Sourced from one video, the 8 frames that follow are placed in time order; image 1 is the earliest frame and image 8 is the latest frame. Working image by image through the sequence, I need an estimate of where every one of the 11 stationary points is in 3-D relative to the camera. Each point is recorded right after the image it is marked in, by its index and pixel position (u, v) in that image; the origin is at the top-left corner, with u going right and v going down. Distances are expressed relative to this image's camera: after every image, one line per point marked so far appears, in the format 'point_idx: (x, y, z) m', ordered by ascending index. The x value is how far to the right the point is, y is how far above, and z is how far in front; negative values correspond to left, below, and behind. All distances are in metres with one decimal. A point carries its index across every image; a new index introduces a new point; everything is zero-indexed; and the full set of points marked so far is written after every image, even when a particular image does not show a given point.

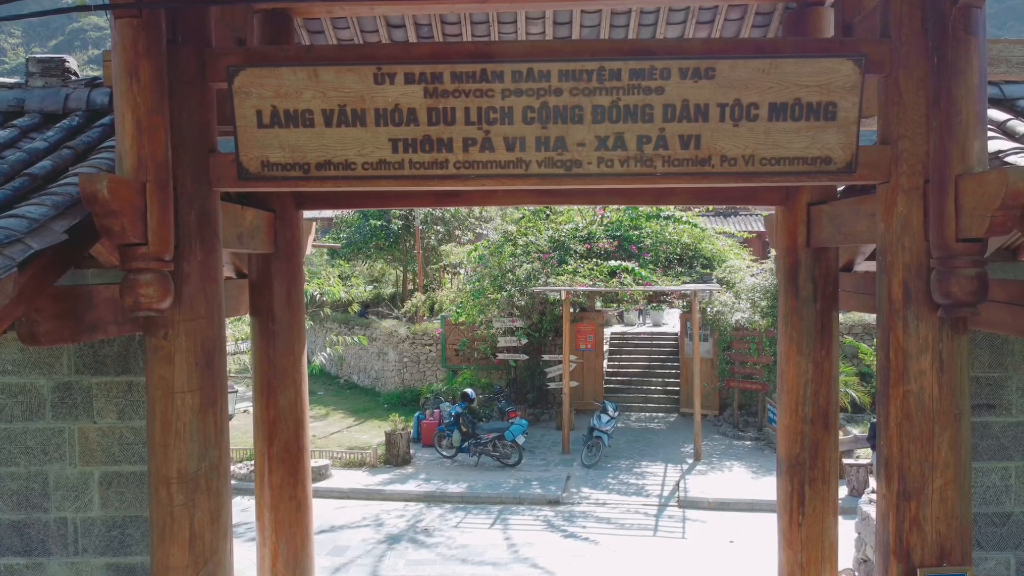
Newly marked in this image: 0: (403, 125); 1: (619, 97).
0: (-0.5, +0.7, +3.1) m
1: (+0.4, +0.8, +3.0) m
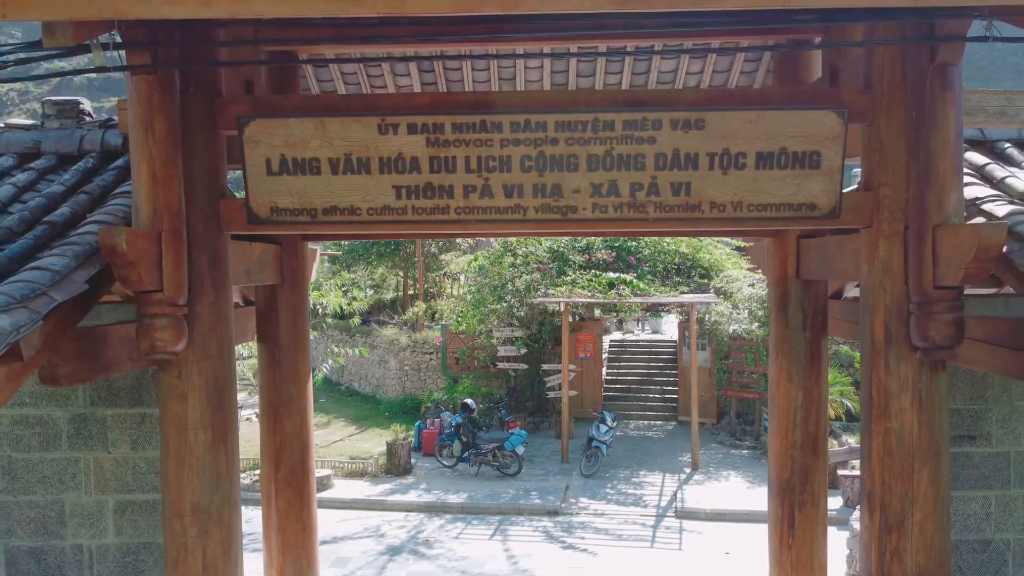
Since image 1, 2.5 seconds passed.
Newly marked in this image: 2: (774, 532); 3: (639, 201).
0: (-0.5, +0.5, +3.2) m
1: (+0.4, +0.6, +3.2) m
2: (+1.6, -1.5, +4.5) m
3: (+0.5, +0.4, +3.2) m
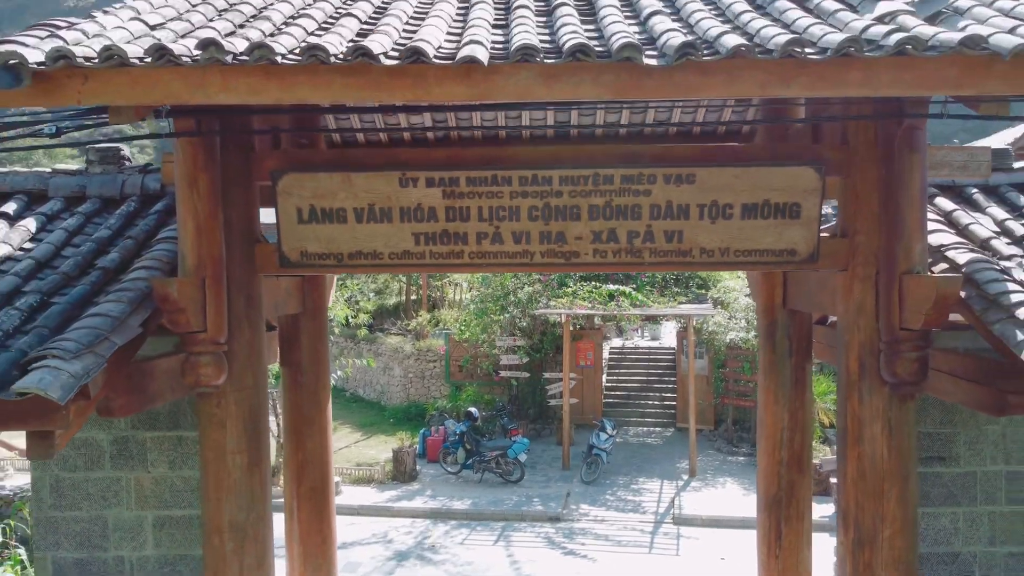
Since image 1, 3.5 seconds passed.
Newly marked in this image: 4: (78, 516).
0: (-0.4, +0.3, +3.5) m
1: (+0.5, +0.4, +3.5) m
2: (+1.6, -1.6, +4.8) m
3: (+0.6, +0.2, +3.5) m
4: (-2.4, -1.3, +4.2) m
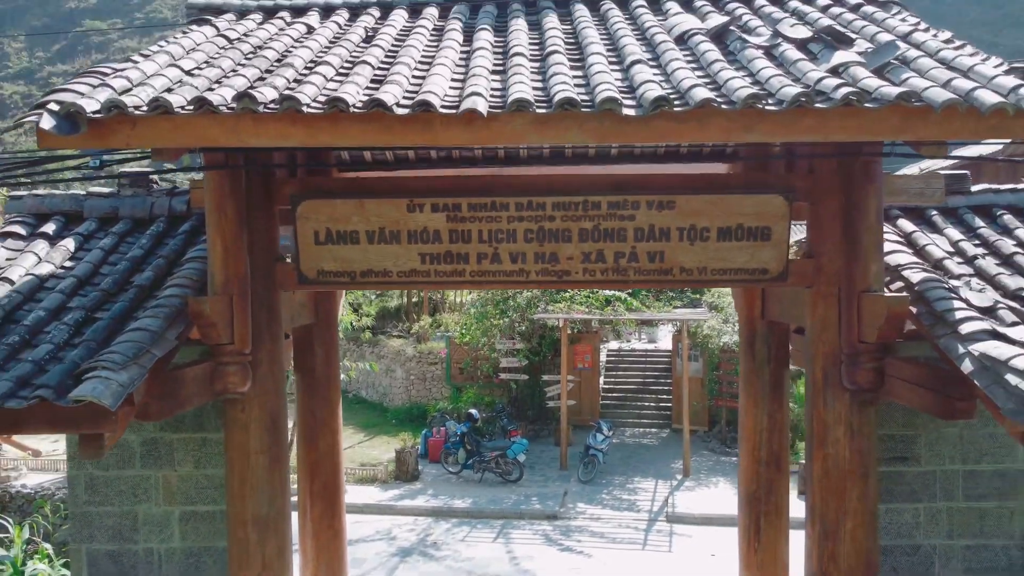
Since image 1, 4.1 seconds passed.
0: (-0.4, +0.2, +3.9) m
1: (+0.5, +0.3, +3.8) m
2: (+1.6, -1.7, +5.2) m
3: (+0.6, +0.1, +3.9) m
4: (-2.4, -1.3, +4.5) m
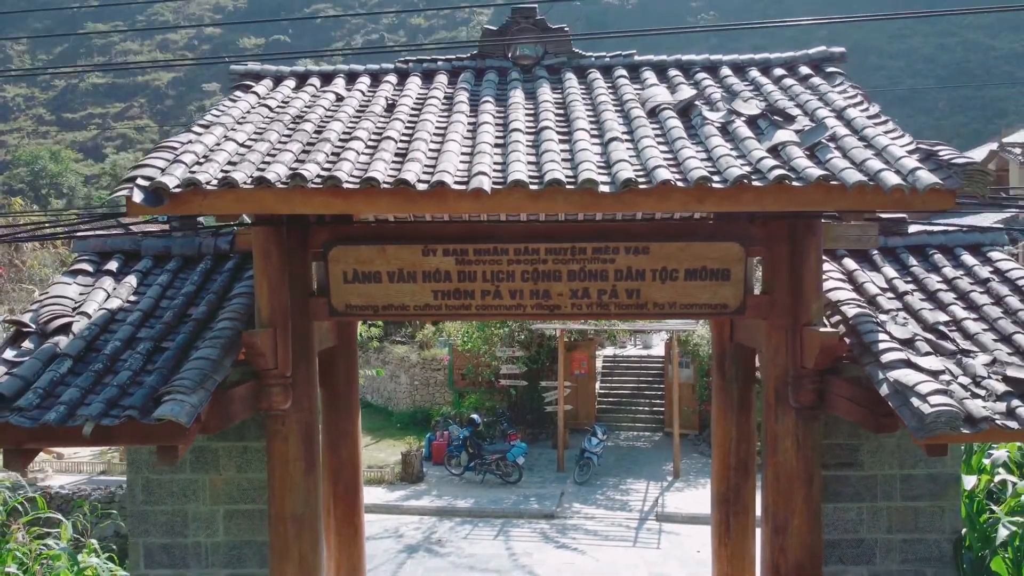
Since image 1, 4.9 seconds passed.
0: (-0.4, 0.0, +4.6) m
1: (+0.5, +0.1, +4.5) m
2: (+1.6, -1.9, +5.9) m
3: (+0.6, -0.1, +4.6) m
4: (-2.4, -1.5, +5.2) m
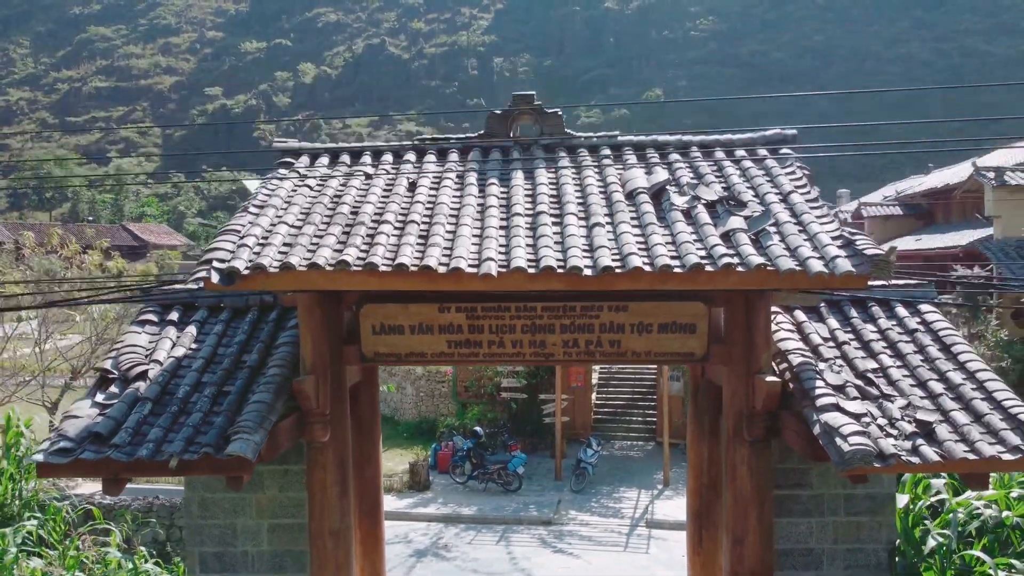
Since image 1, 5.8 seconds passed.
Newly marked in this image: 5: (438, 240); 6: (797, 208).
0: (-0.4, -0.3, +5.5) m
1: (+0.5, -0.2, +5.4) m
2: (+1.6, -2.3, +6.7) m
3: (+0.6, -0.5, +5.5) m
4: (-2.4, -1.9, +6.1) m
5: (-0.5, +0.3, +4.7) m
6: (+1.9, +0.5, +5.0) m
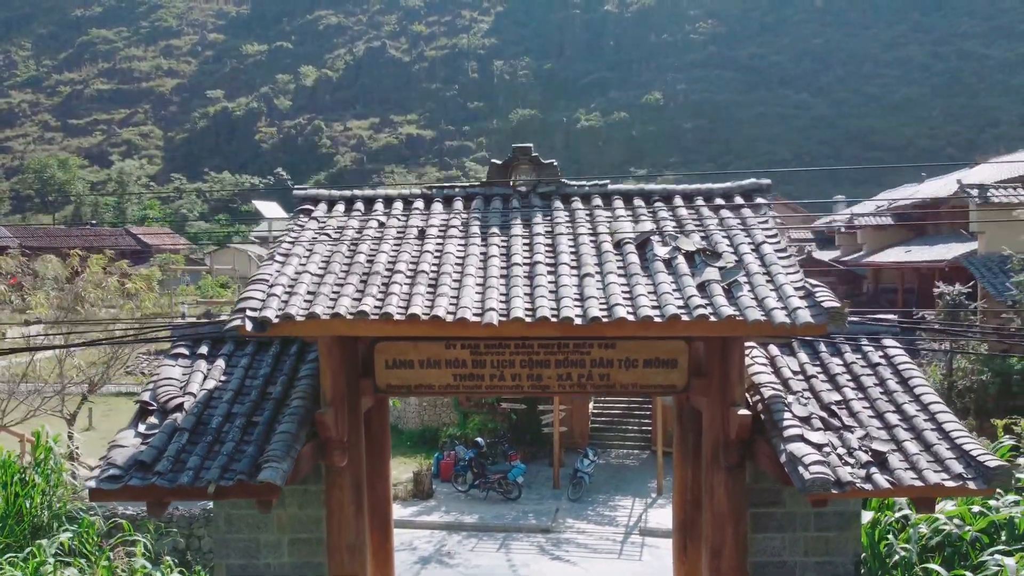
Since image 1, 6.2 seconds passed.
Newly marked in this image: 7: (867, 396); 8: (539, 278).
0: (-0.4, -0.6, +6.0) m
1: (+0.5, -0.5, +6.0) m
2: (+1.6, -2.6, +7.3) m
3: (+0.6, -0.8, +6.0) m
4: (-2.4, -2.2, +6.7) m
5: (-0.5, 0.0, +5.3) m
6: (+1.9, +0.2, +5.5) m
7: (+2.8, -0.9, +6.0) m
8: (+0.2, +0.1, +5.4) m
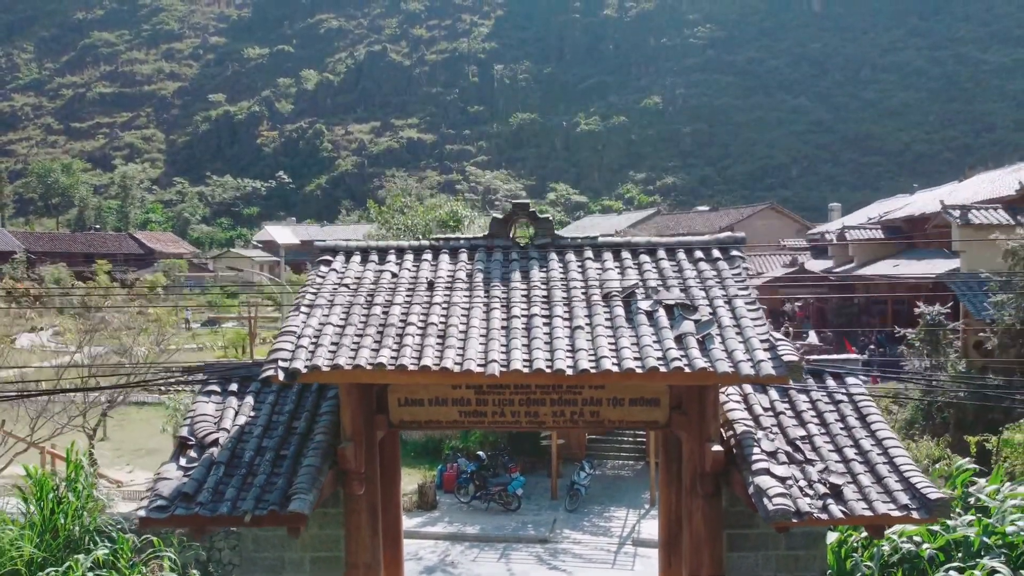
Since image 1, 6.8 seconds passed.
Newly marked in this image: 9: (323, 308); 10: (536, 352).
0: (-0.4, -1.1, +6.7) m
1: (+0.5, -1.0, +6.7) m
2: (+1.6, -3.0, +8.0) m
3: (+0.6, -1.2, +6.7) m
4: (-2.4, -2.6, +7.4) m
5: (-0.5, -0.4, +6.0) m
6: (+1.9, -0.2, +6.3) m
7: (+2.8, -1.3, +6.7) m
8: (+0.2, -0.3, +6.1) m
9: (-1.6, -0.2, +6.5) m
10: (+0.2, -0.5, +5.8) m
